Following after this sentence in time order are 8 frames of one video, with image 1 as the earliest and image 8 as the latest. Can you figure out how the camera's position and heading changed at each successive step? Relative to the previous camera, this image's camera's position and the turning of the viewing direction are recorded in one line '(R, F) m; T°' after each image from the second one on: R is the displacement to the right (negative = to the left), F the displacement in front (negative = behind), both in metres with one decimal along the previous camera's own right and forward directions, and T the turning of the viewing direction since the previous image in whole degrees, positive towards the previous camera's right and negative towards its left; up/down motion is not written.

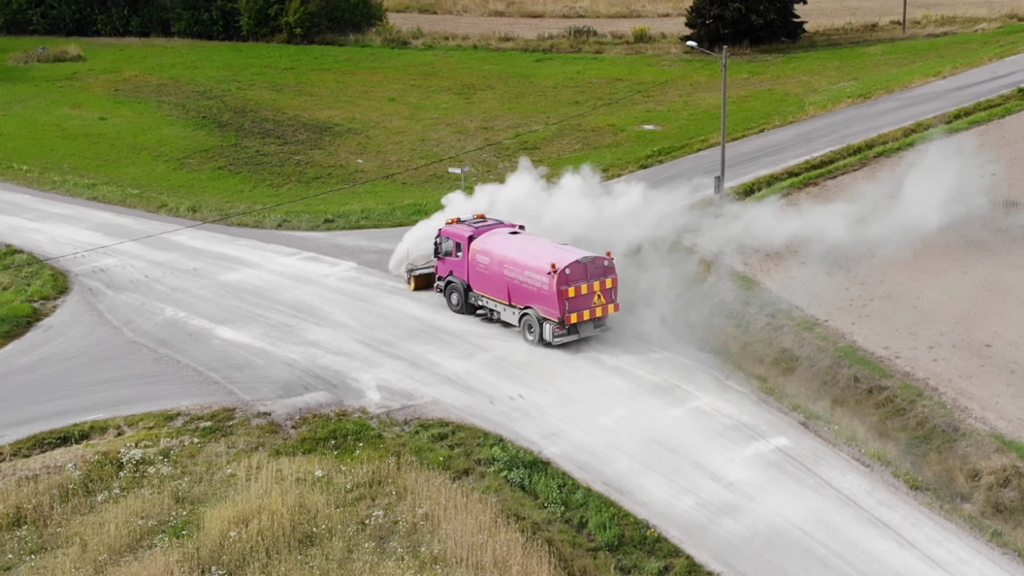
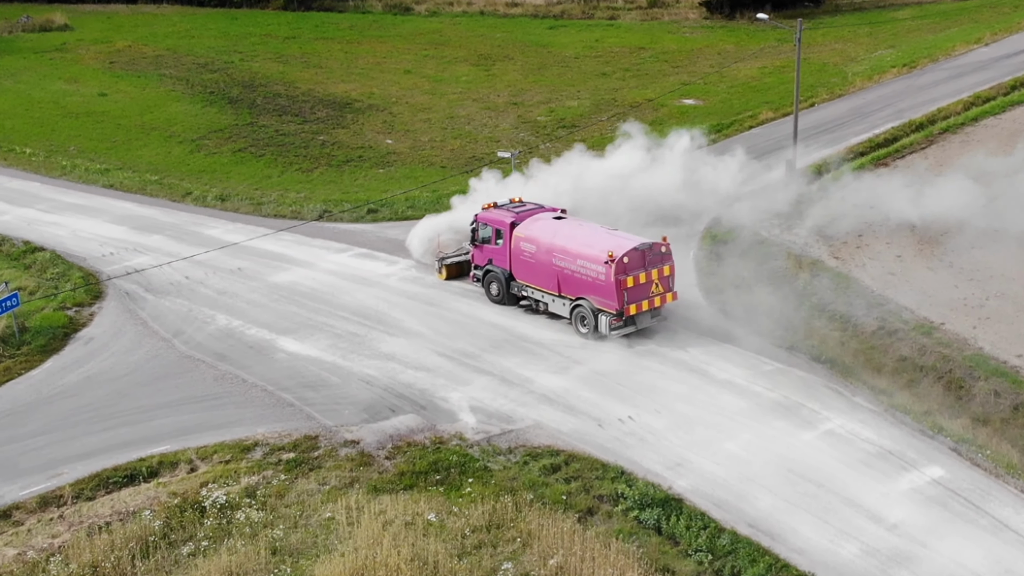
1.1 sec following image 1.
(-1.9, +1.9) m; +1°
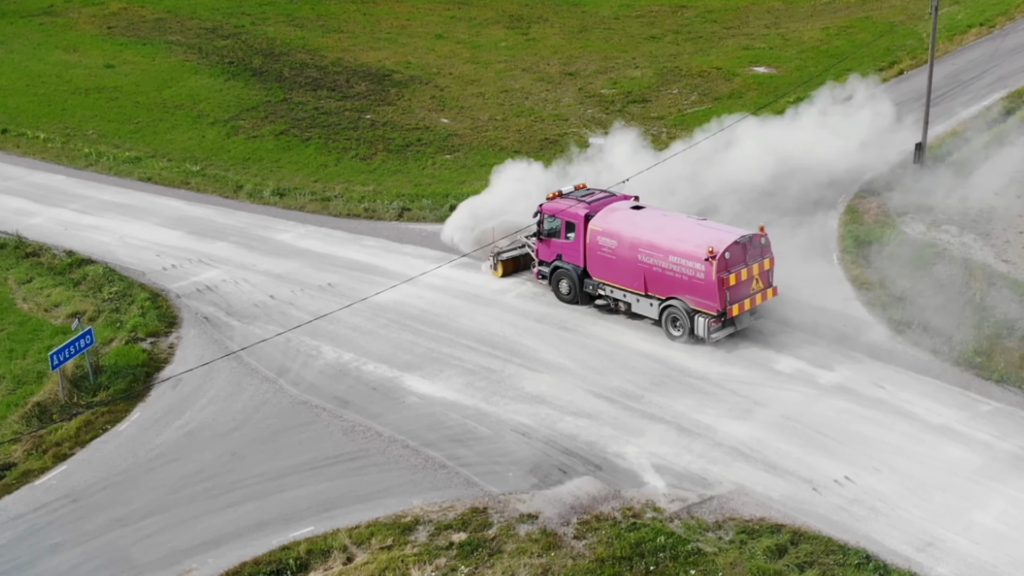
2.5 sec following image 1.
(-2.7, +2.8) m; +2°
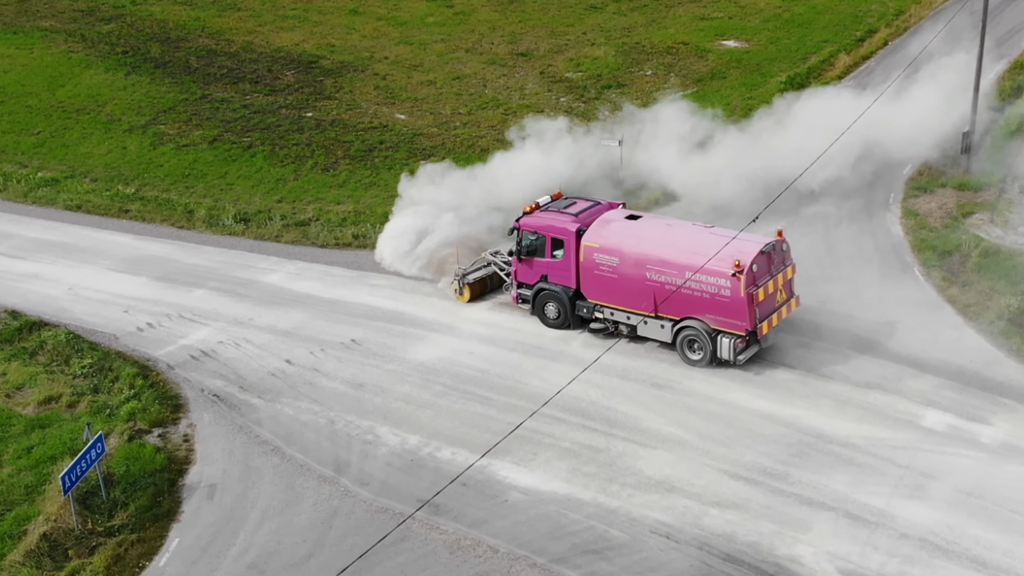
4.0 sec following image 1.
(-3.1, +3.3) m; +7°
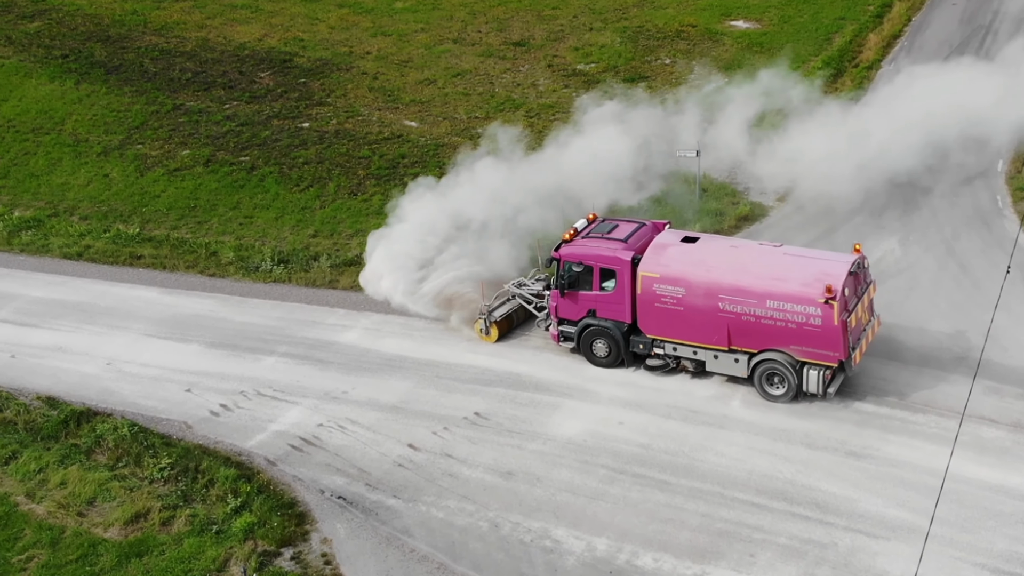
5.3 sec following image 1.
(-3.4, +2.5) m; +6°
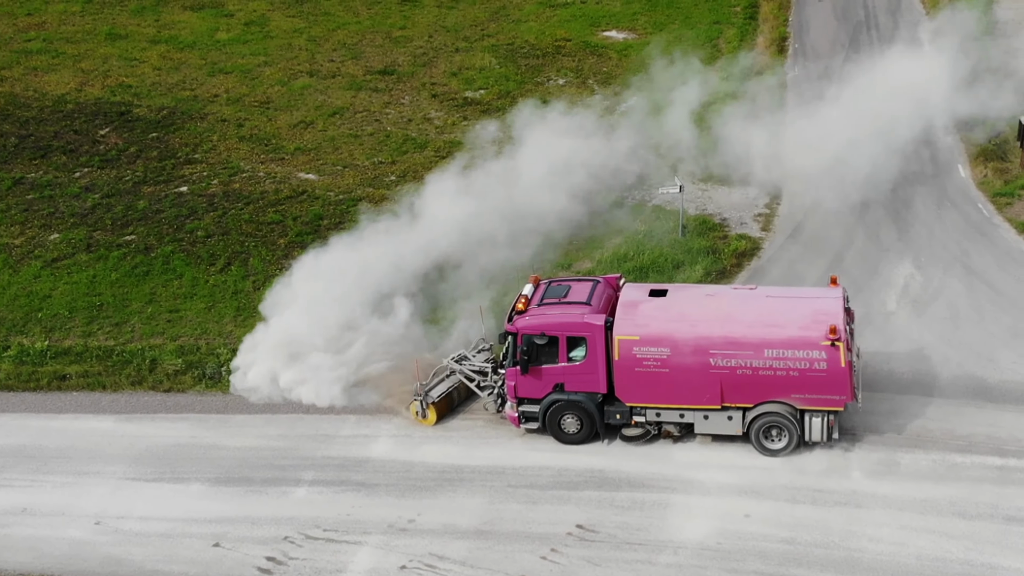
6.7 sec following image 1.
(-3.9, +2.5) m; +13°
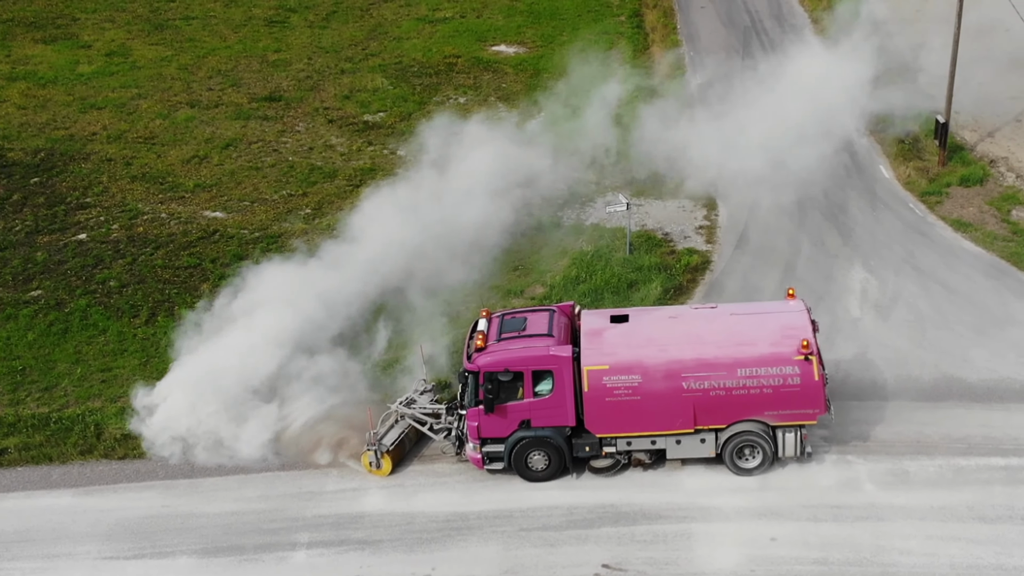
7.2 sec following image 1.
(-2.0, +0.7) m; +8°
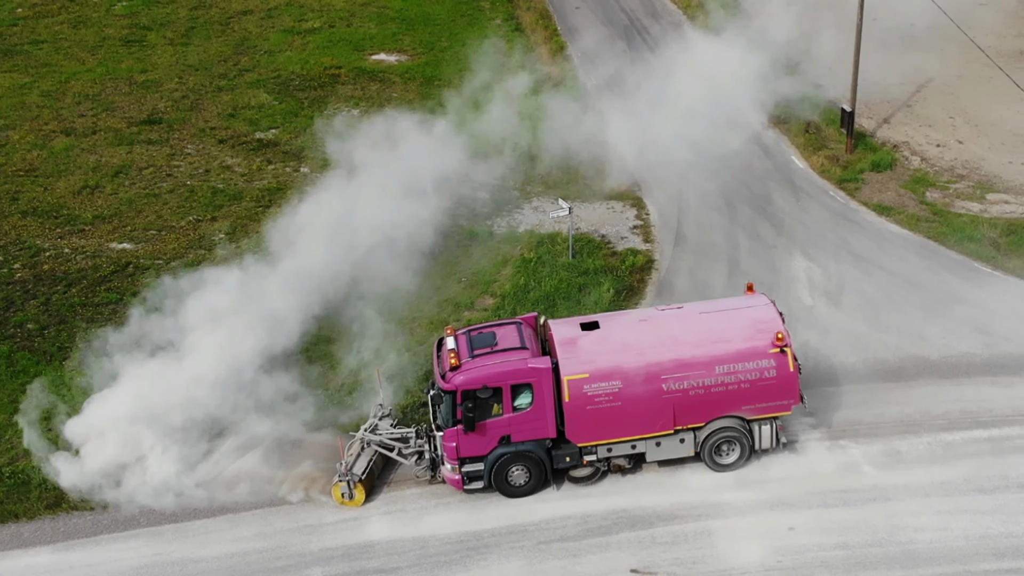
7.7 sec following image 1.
(-2.1, +0.3) m; +9°
